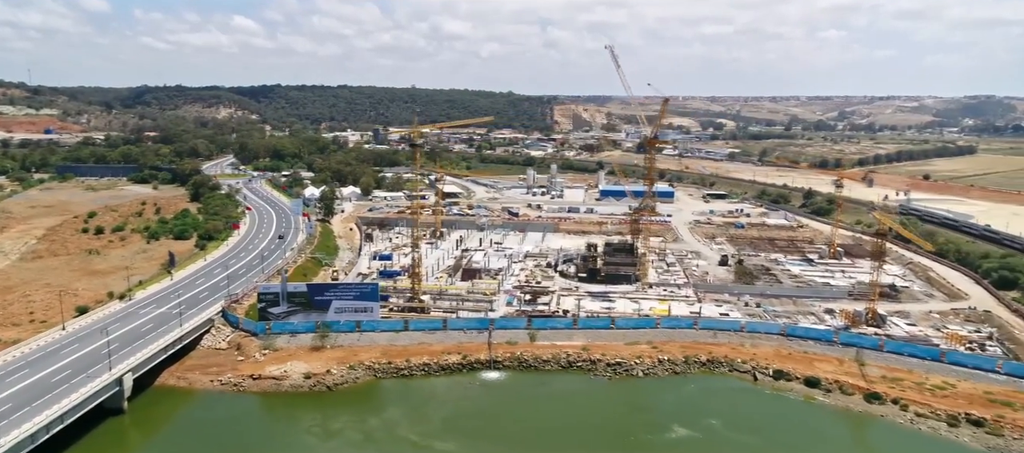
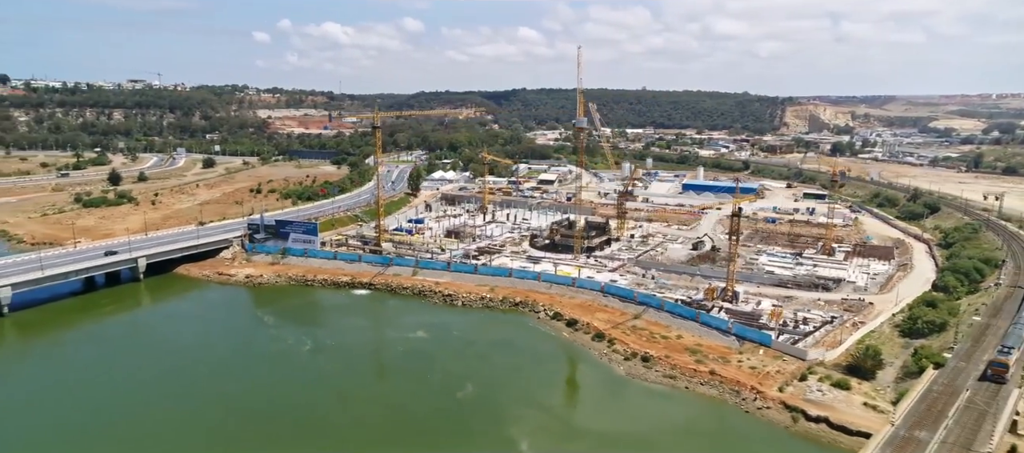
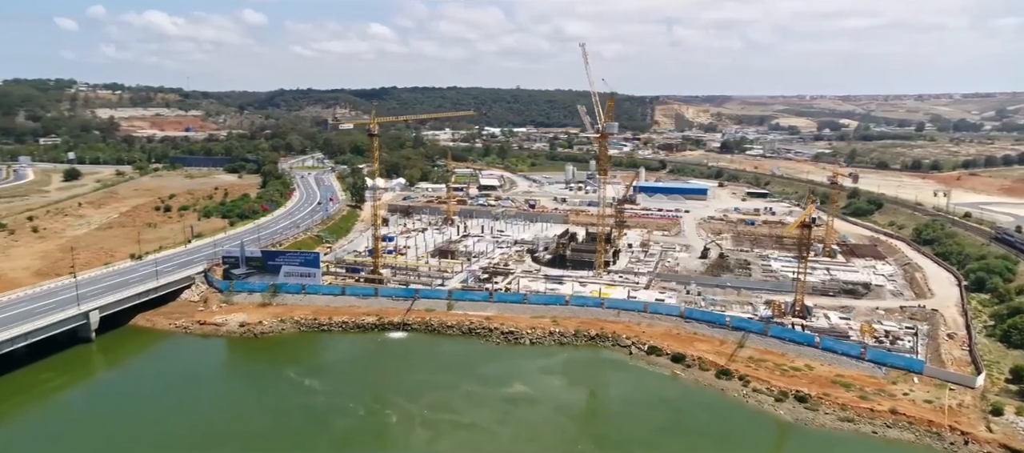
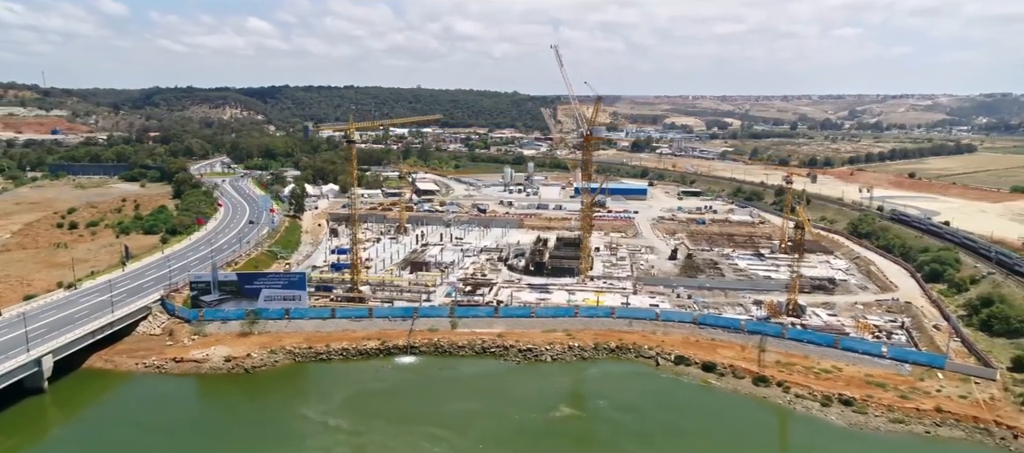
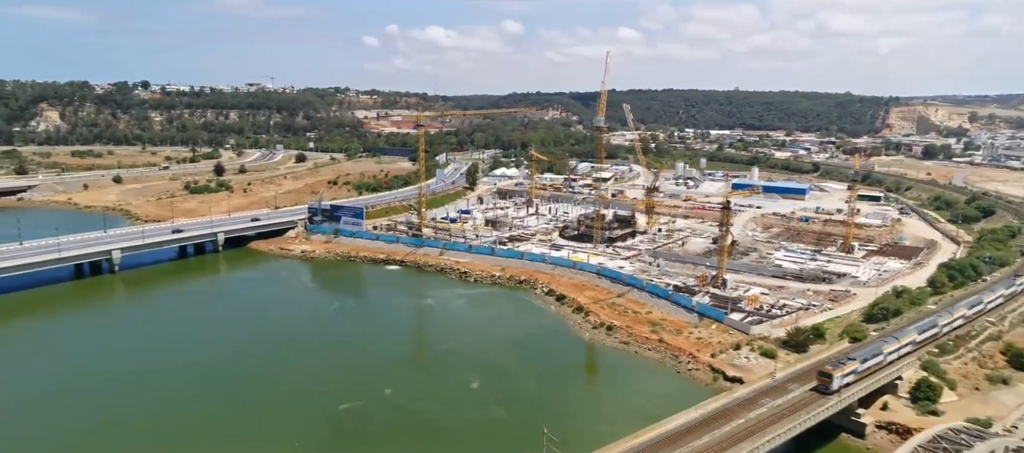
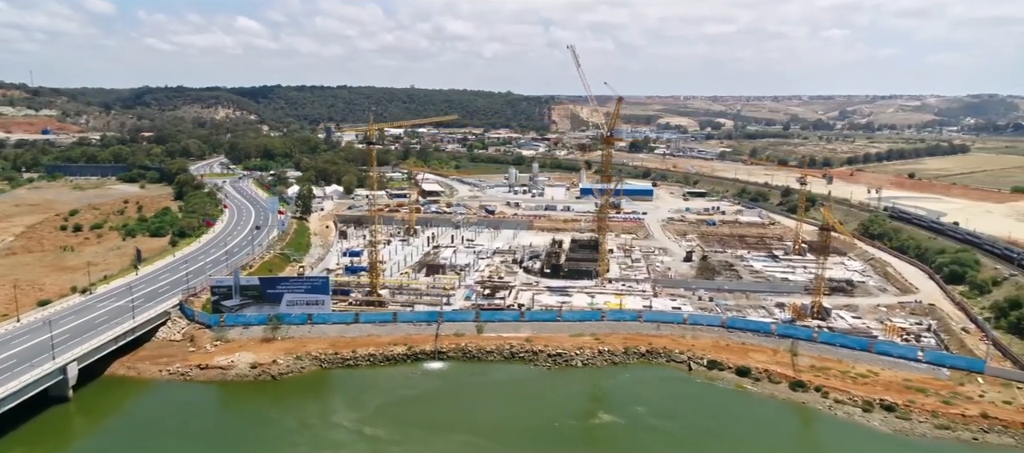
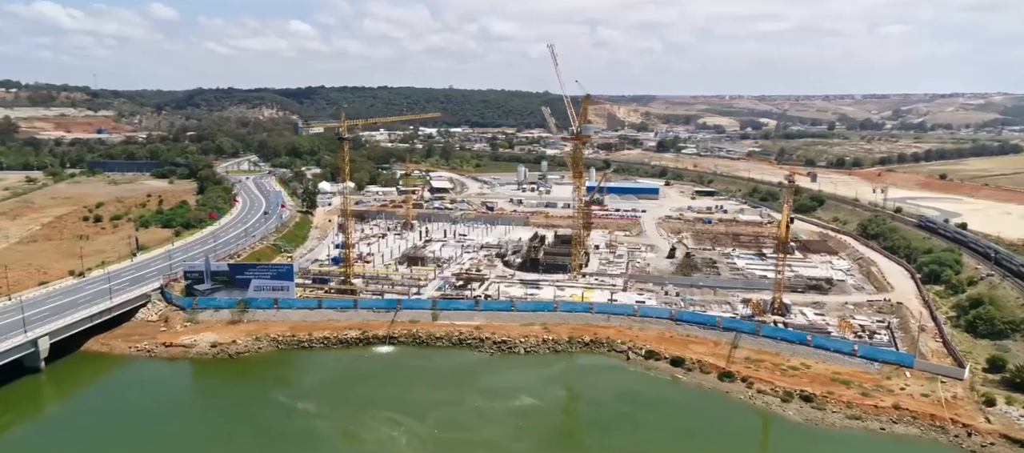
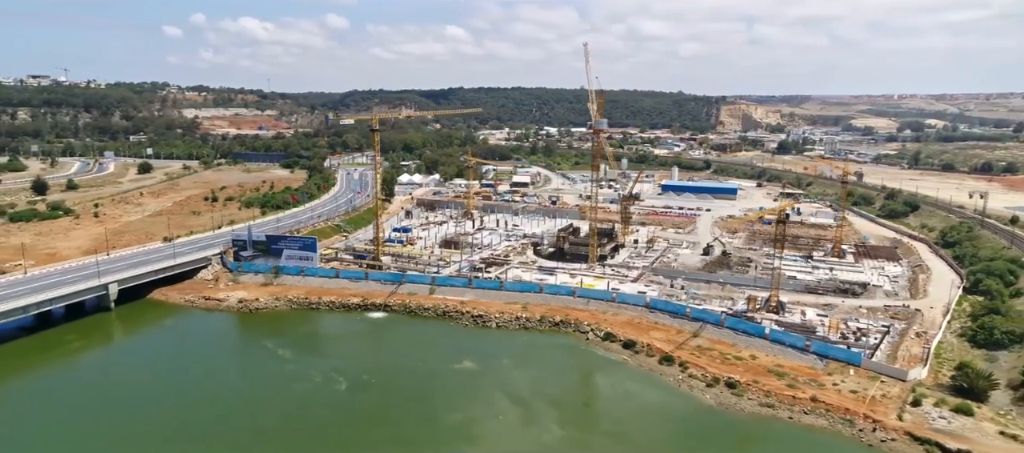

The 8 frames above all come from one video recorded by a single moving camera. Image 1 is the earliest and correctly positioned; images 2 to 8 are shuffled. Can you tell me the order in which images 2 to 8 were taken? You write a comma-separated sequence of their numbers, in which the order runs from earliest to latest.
6, 4, 7, 3, 8, 2, 5
